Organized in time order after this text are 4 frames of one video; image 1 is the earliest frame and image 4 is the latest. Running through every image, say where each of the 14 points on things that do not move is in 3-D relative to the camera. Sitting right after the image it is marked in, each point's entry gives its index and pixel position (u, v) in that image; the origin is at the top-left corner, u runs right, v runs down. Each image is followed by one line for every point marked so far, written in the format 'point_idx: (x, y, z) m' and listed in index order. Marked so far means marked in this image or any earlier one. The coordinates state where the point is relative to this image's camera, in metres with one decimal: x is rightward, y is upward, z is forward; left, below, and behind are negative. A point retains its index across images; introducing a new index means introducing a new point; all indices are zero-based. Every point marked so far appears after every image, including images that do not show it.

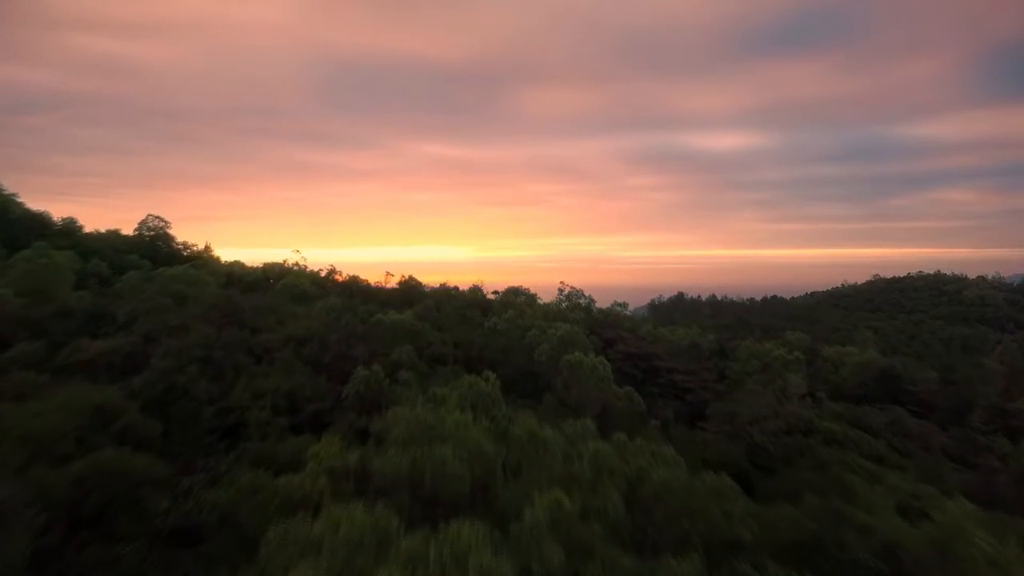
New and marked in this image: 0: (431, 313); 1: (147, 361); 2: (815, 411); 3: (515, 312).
0: (-2.5, -0.8, +12.4) m
1: (-7.0, -1.4, +7.6) m
2: (+9.1, -3.7, +11.9) m
3: (+0.1, -0.8, +12.7) m
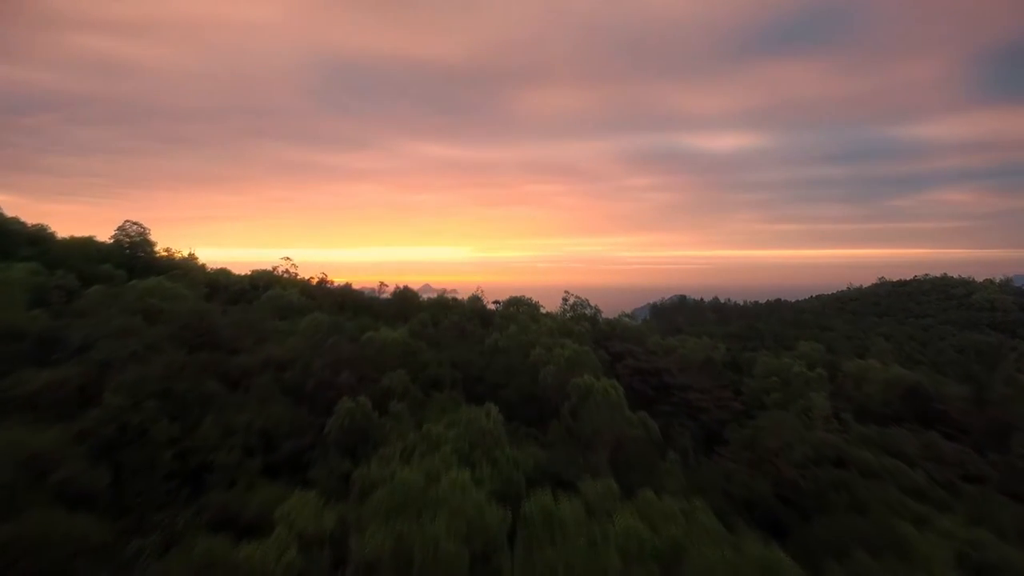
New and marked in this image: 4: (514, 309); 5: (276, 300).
0: (-2.4, -1.2, +11.4) m
1: (-7.0, -1.8, +6.6) m
2: (+9.2, -4.1, +10.9) m
3: (+0.2, -1.2, +11.7) m
4: (+0.1, -0.8, +14.7) m
5: (-7.8, -0.4, +13.0) m
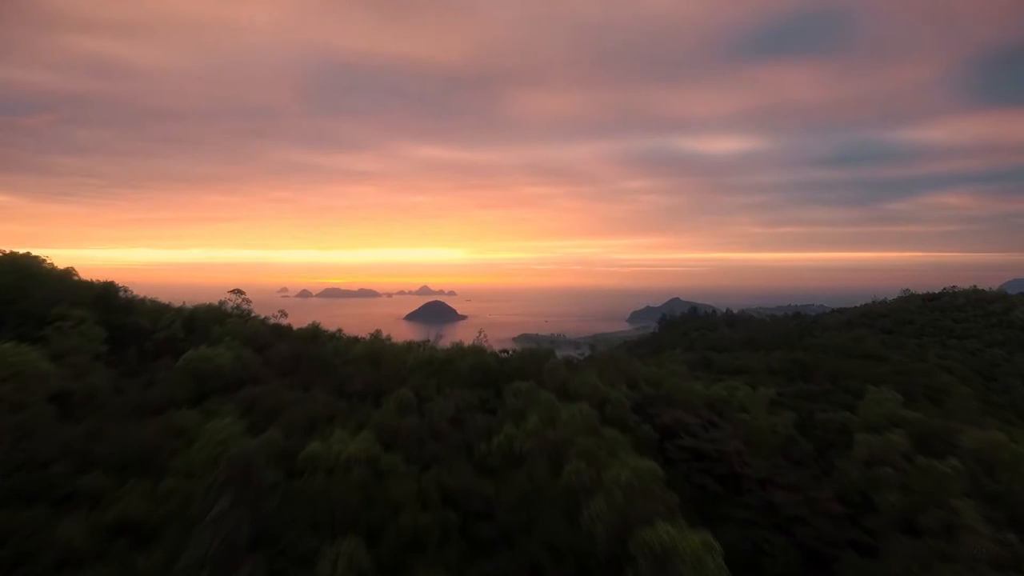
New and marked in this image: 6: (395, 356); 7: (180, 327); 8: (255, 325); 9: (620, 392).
0: (-2.0, -2.6, +7.7) m
1: (-6.5, -3.2, +2.9) m
2: (+9.6, -5.5, +7.3) m
3: (+0.6, -2.6, +8.1) m
4: (+0.5, -2.2, +11.0) m
5: (-7.4, -1.8, +9.2) m
6: (-3.2, -1.8, +10.5) m
7: (-10.2, -1.1, +12.2) m
8: (-8.2, -1.1, +12.5) m
9: (+3.1, -3.0, +11.3) m
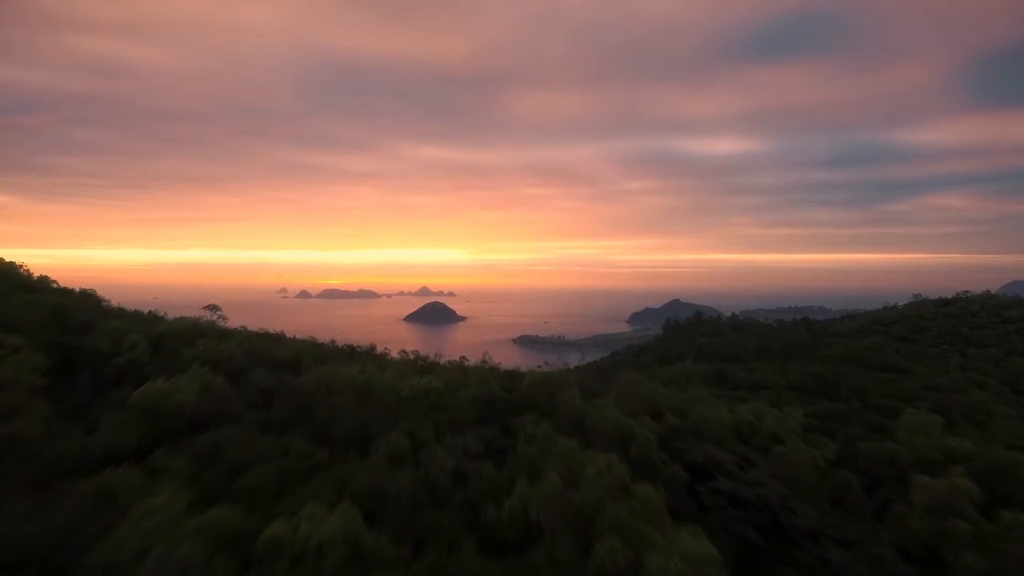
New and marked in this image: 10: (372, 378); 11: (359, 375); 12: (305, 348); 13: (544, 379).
0: (-1.8, -3.1, +6.3) m
1: (-6.3, -3.6, +1.5) m
2: (+9.8, -6.0, +5.9) m
3: (+0.8, -3.1, +6.7) m
4: (+0.7, -2.7, +9.6) m
5: (-7.1, -2.3, +7.8) m
6: (-2.9, -2.3, +9.1) m
7: (-10.0, -1.6, +10.8) m
8: (-7.9, -1.6, +11.1) m
9: (+3.3, -3.4, +9.9) m
10: (-3.5, -2.2, +9.6) m
11: (-3.9, -2.4, +10.2) m
12: (-6.6, -1.9, +12.5) m
13: (+0.7, -2.2, +10.8) m
